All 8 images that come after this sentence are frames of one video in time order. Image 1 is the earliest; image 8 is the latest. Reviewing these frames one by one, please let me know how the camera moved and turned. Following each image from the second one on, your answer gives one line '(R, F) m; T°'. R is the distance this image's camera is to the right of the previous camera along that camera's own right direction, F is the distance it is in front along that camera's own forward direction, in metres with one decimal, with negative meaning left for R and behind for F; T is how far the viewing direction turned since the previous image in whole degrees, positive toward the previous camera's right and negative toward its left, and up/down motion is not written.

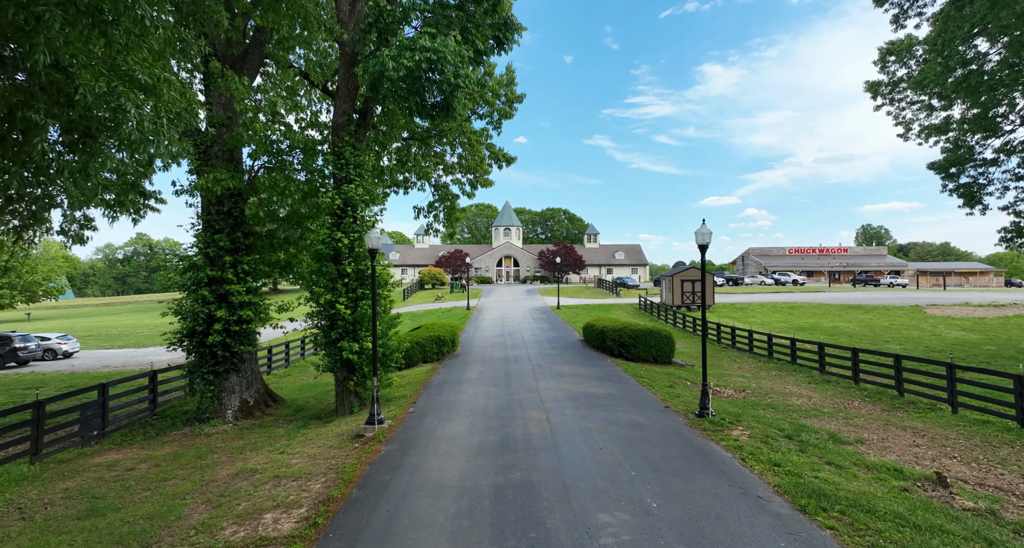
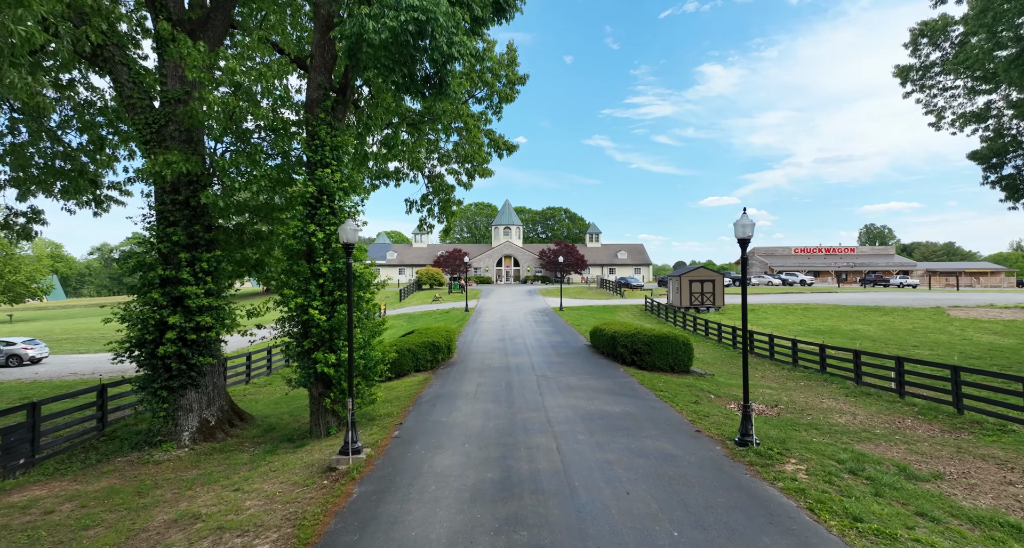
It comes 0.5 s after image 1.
(-0.1, +1.5) m; 0°
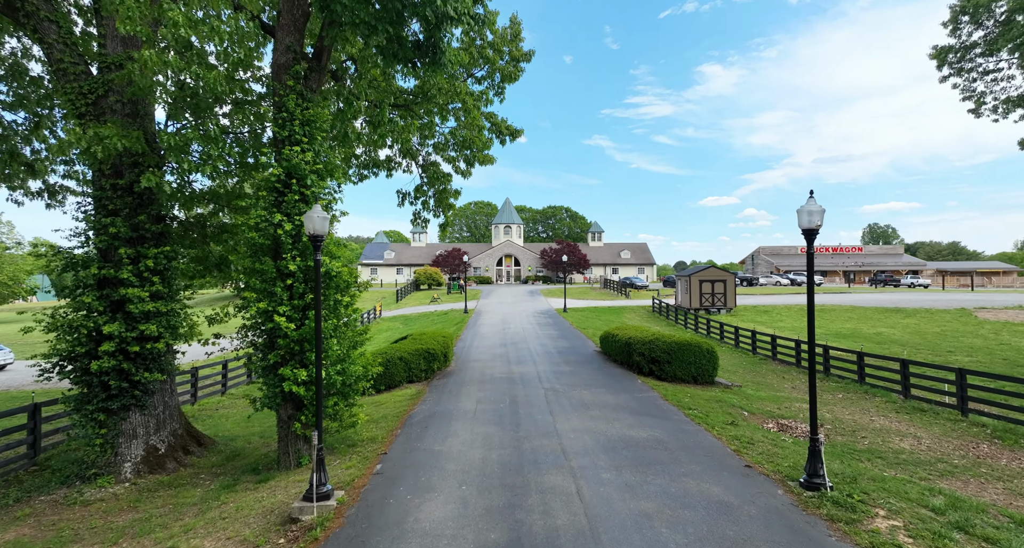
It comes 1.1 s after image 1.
(-0.1, +1.5) m; 0°
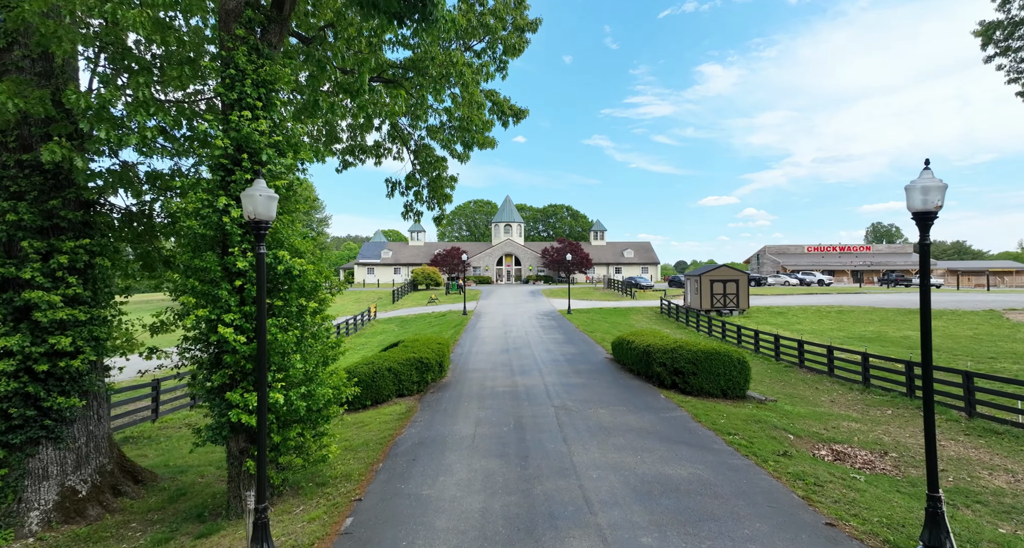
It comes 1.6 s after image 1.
(-0.1, +1.5) m; 0°
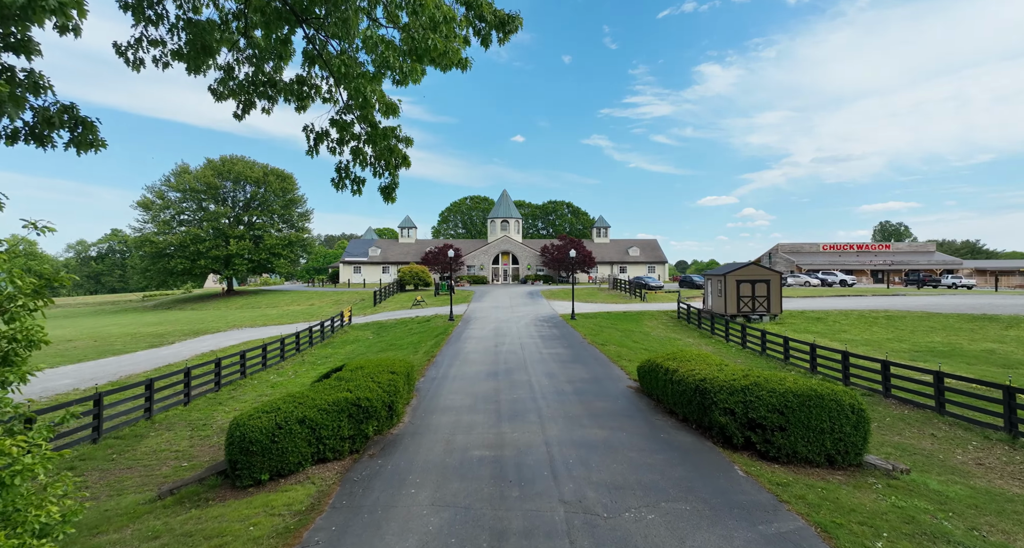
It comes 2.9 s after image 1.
(+0.2, +4.2) m; 0°
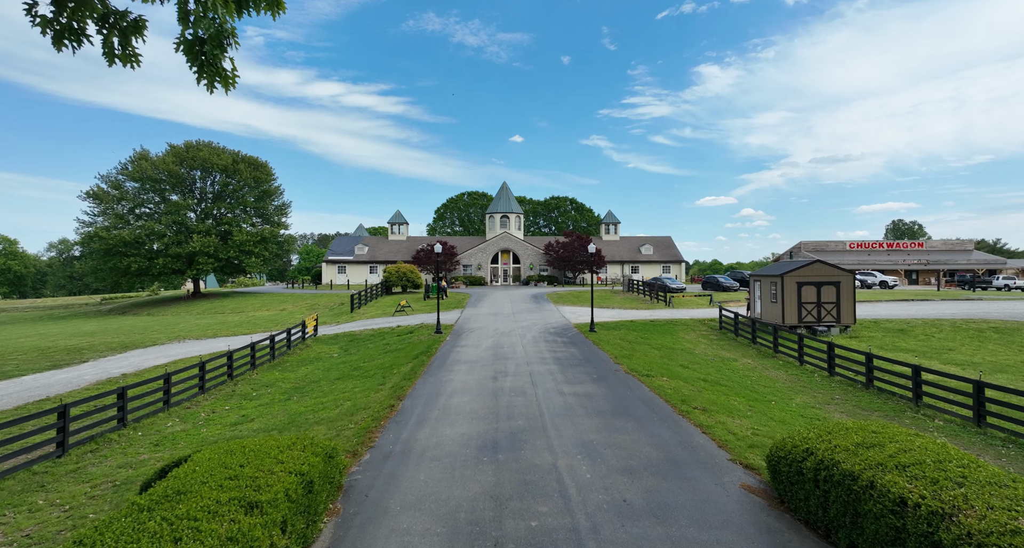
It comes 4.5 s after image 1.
(-0.2, +5.5) m; 0°
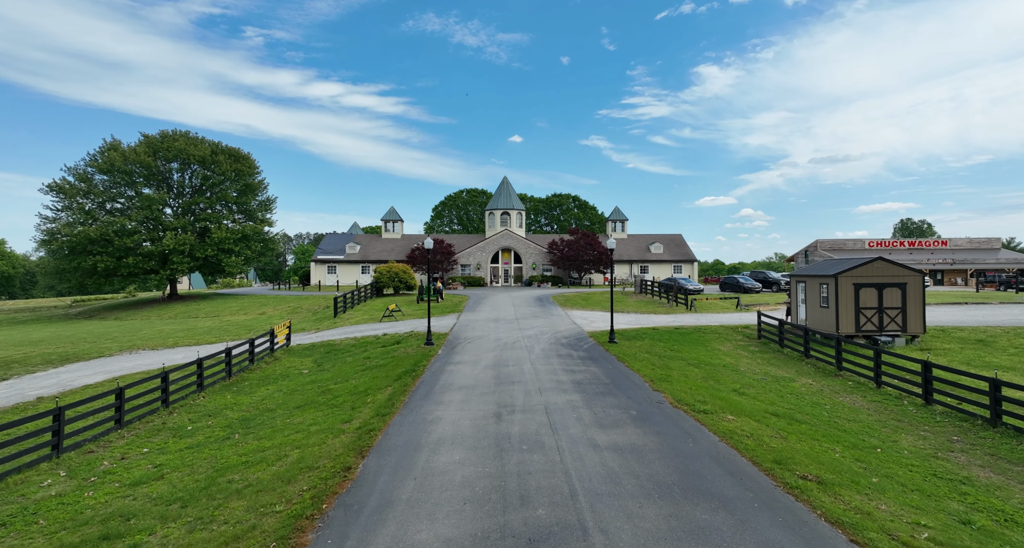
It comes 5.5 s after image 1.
(-0.2, +3.4) m; 0°
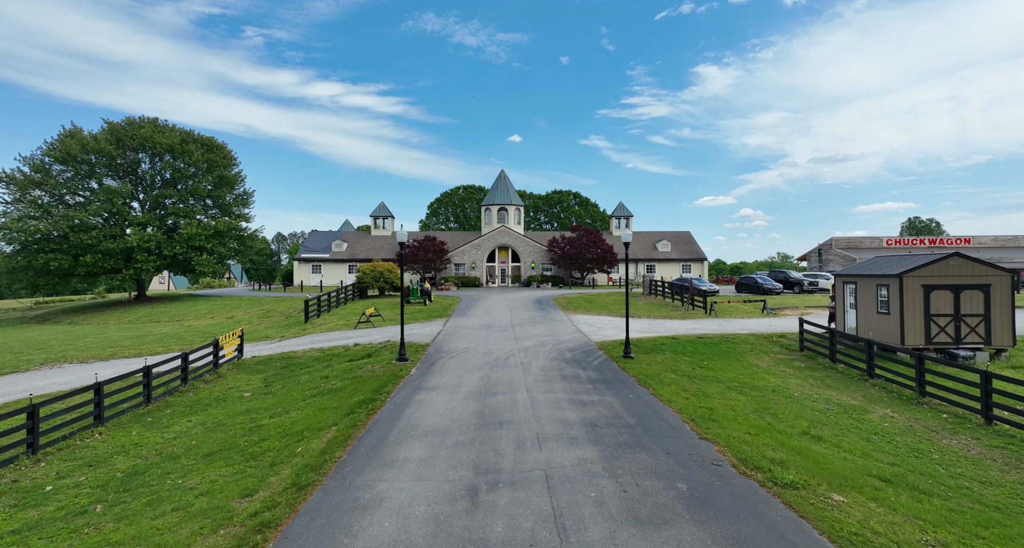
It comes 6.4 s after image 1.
(+0.2, +3.4) m; 0°
